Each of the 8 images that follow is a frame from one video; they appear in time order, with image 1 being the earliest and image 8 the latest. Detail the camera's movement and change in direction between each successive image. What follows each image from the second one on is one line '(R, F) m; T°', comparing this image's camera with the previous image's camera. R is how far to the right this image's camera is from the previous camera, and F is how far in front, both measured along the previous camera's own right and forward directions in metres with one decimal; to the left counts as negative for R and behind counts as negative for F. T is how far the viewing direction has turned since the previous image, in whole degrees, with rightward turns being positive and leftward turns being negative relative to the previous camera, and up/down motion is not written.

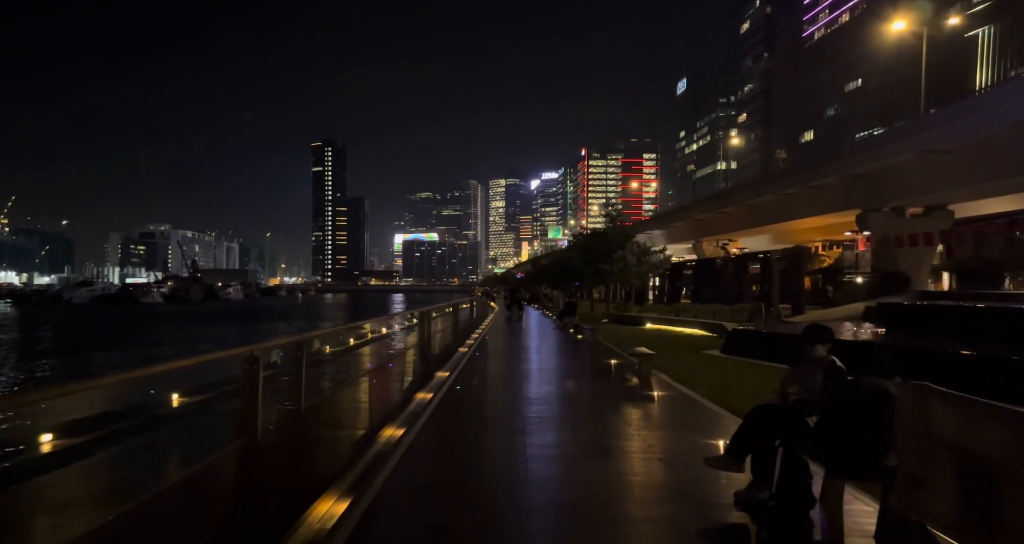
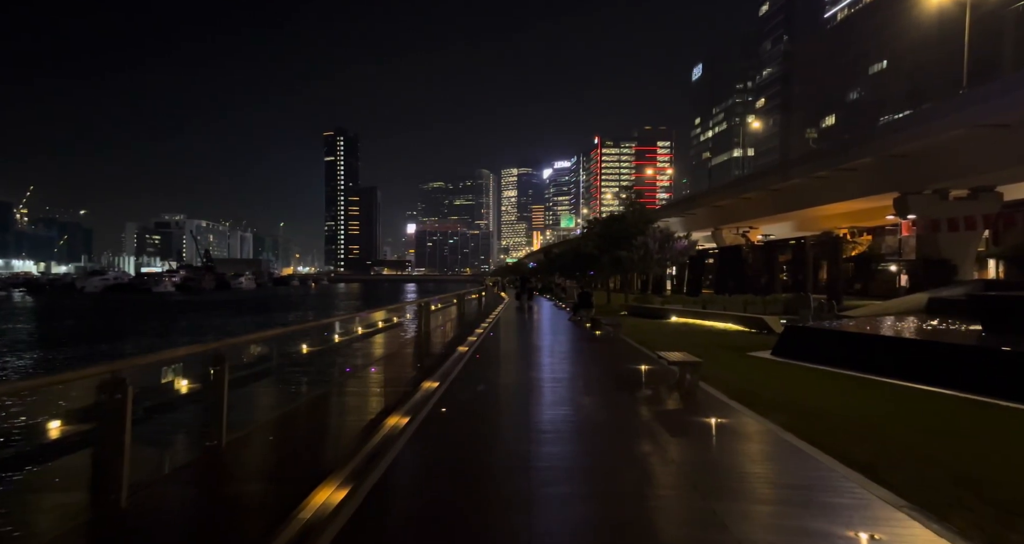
(+0.1, +2.4) m; -1°
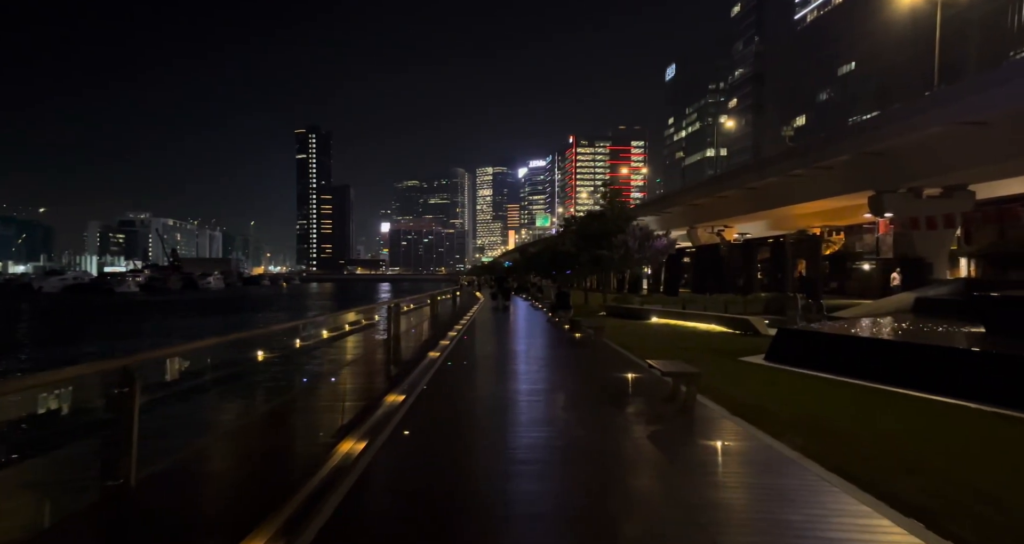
(0.0, +0.9) m; +2°
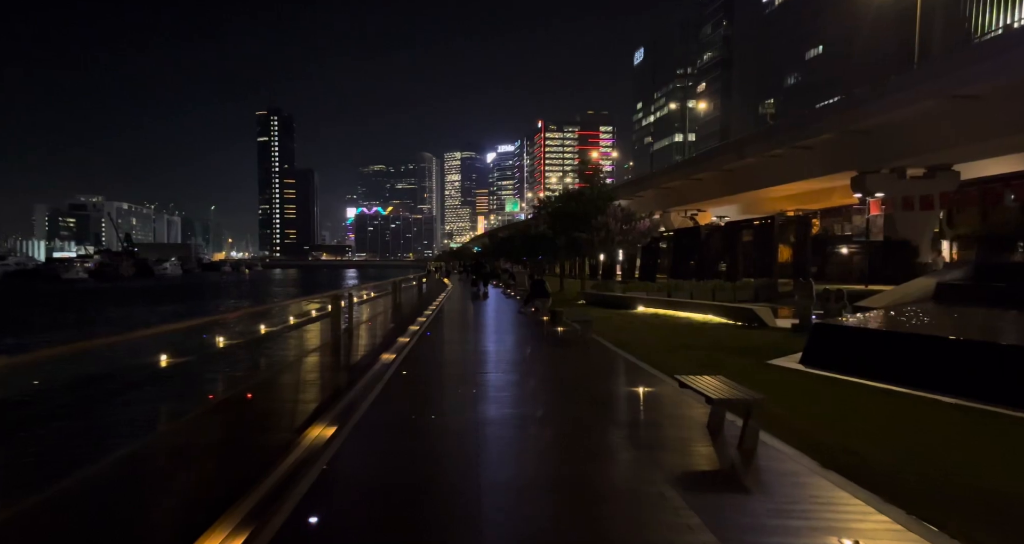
(0.0, +2.3) m; +3°
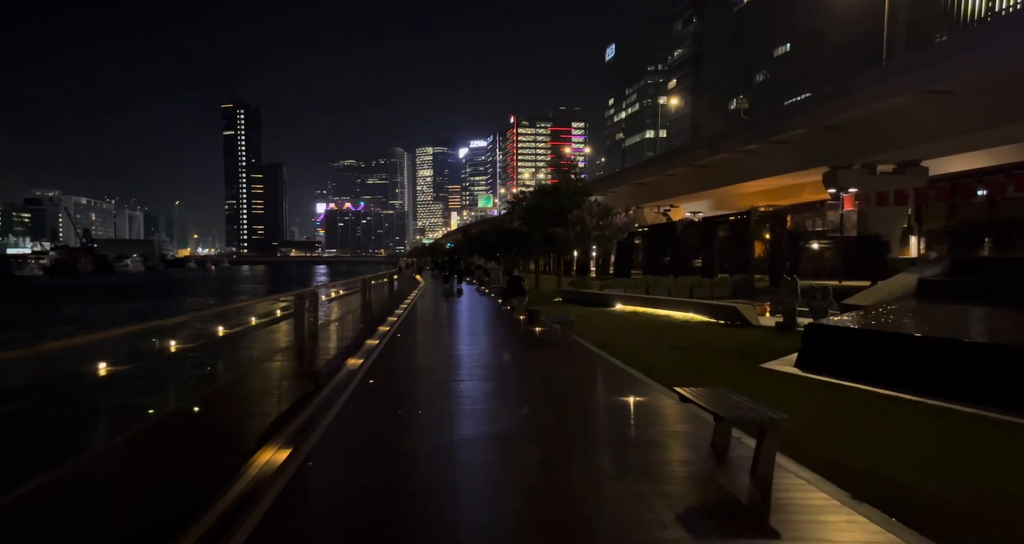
(-0.1, +0.7) m; +2°
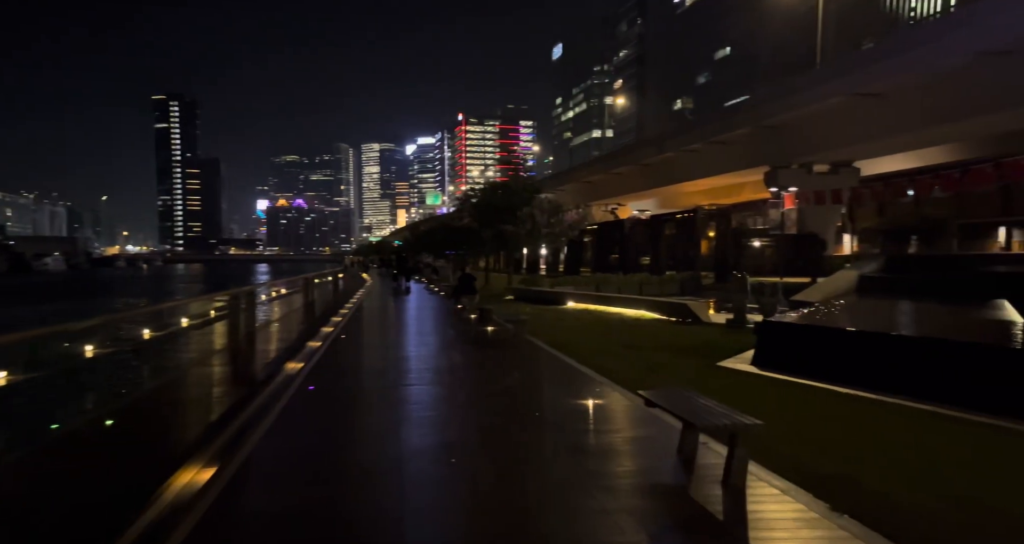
(-0.1, +0.3) m; +5°
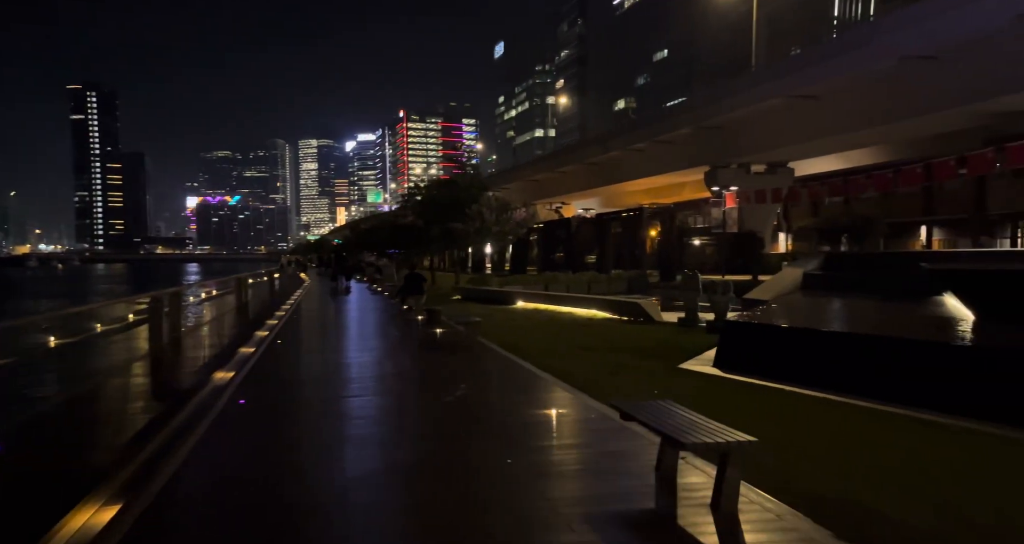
(-0.1, +0.4) m; +5°
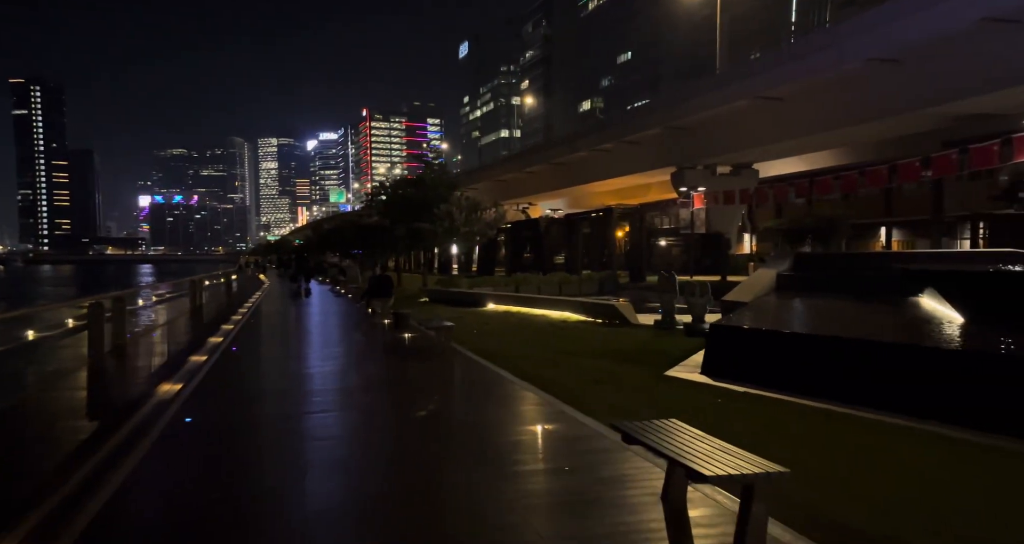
(-0.1, +0.5) m; +3°
